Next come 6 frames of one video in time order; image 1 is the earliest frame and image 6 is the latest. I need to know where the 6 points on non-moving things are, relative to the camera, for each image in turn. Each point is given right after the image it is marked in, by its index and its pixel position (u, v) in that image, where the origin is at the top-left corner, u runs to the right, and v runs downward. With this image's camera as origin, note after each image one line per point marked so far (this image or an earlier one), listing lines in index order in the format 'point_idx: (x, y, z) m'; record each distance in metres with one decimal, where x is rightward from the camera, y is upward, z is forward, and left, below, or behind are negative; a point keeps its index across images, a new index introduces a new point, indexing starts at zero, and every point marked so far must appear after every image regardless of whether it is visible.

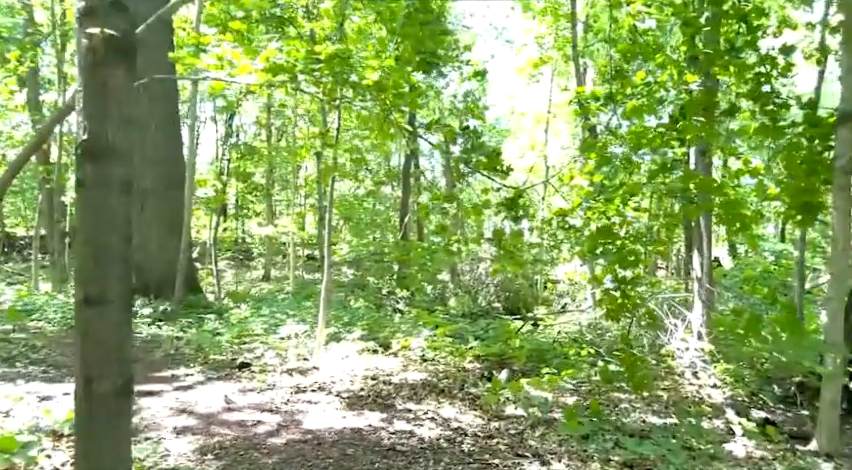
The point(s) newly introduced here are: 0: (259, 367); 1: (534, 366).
0: (-1.7, -1.3, +7.4) m
1: (+1.1, -1.3, +7.3) m
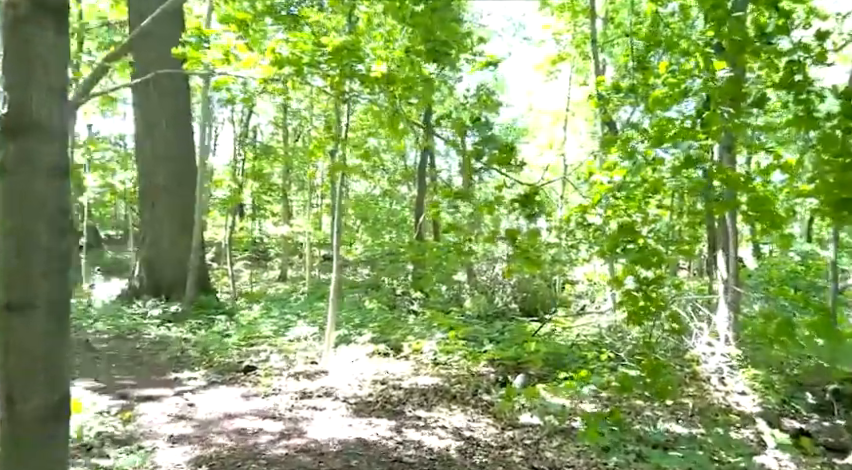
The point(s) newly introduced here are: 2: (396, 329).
0: (-1.6, -1.3, +7.1) m
1: (+1.2, -1.3, +6.9) m
2: (-0.4, -1.1, +8.5) m
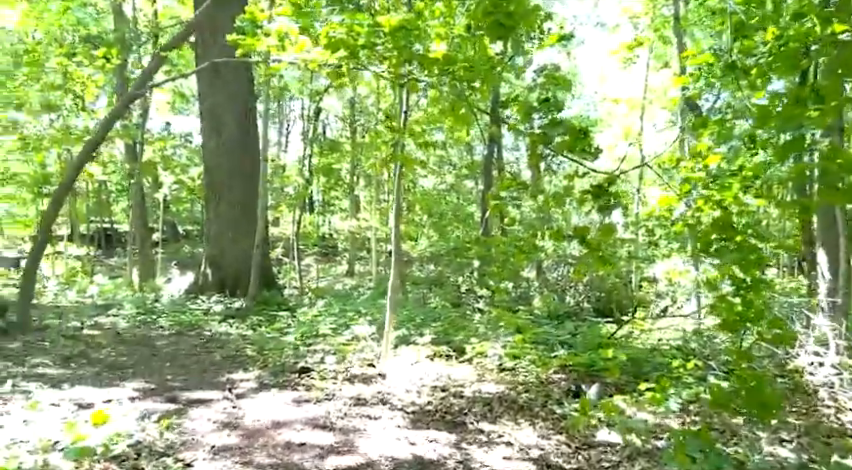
0: (-1.0, -1.3, +6.7) m
1: (+1.7, -1.2, +6.3) m
2: (+0.4, -1.0, +8.0) m
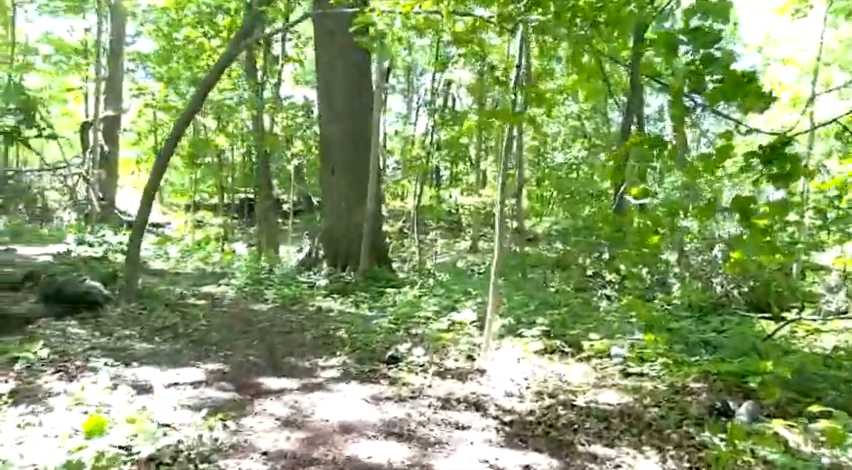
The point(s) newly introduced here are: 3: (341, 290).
0: (-0.1, -1.0, +5.8) m
1: (+2.5, -1.1, +4.9) m
2: (+1.4, -0.8, +6.8) m
3: (-1.1, -0.7, +9.9) m
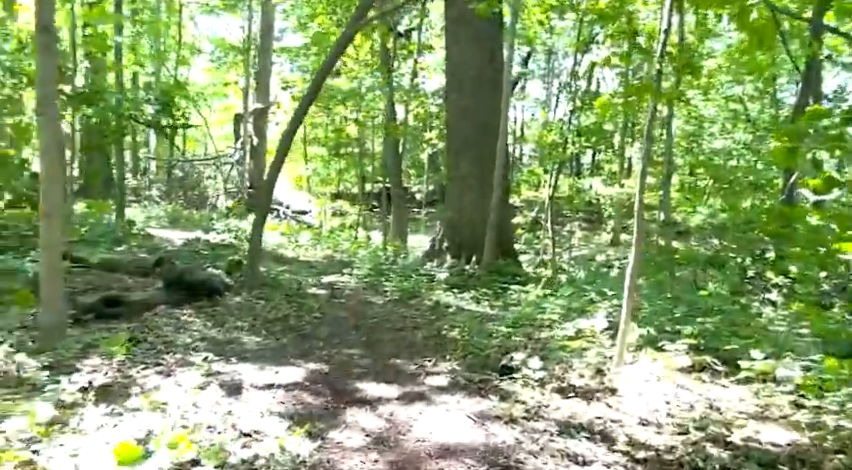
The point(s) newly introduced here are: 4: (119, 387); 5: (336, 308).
0: (+0.7, -1.0, +5.1) m
1: (+3.1, -1.1, +3.7) m
2: (+2.4, -0.8, +5.8) m
3: (+0.5, -0.6, +9.2) m
4: (-2.0, -1.0, +4.7) m
5: (-1.0, -0.8, +7.9) m
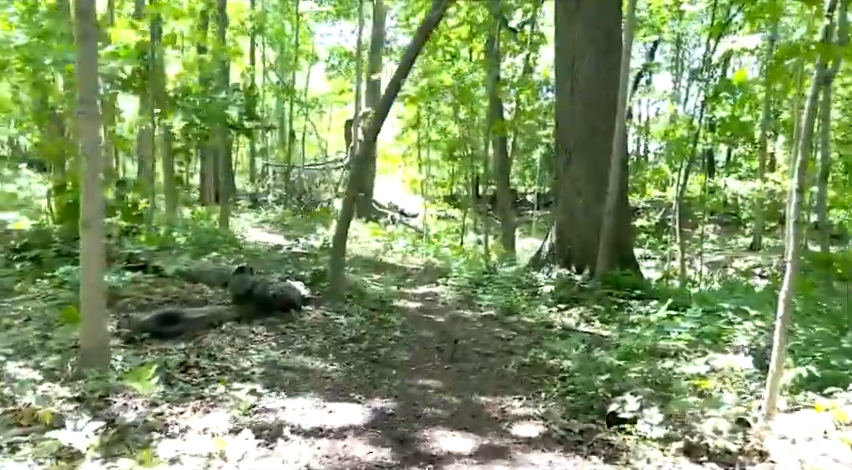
0: (+1.2, -1.0, +3.9) m
1: (+3.3, -1.1, +2.2) m
2: (+3.0, -0.8, +4.3) m
3: (+1.6, -0.7, +8.0) m
4: (-1.5, -1.0, +4.0) m
5: (0.0, -0.8, +6.9) m
